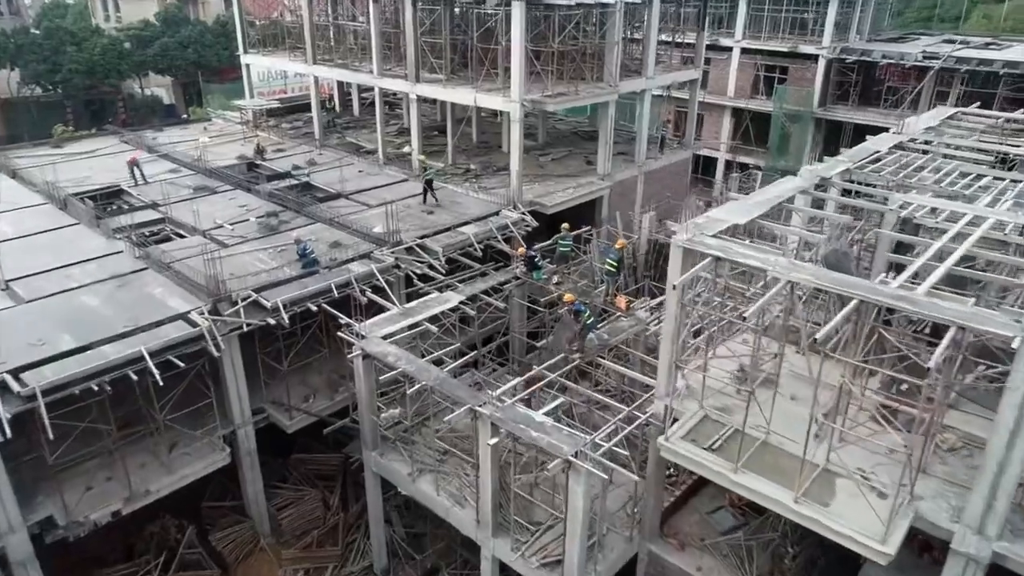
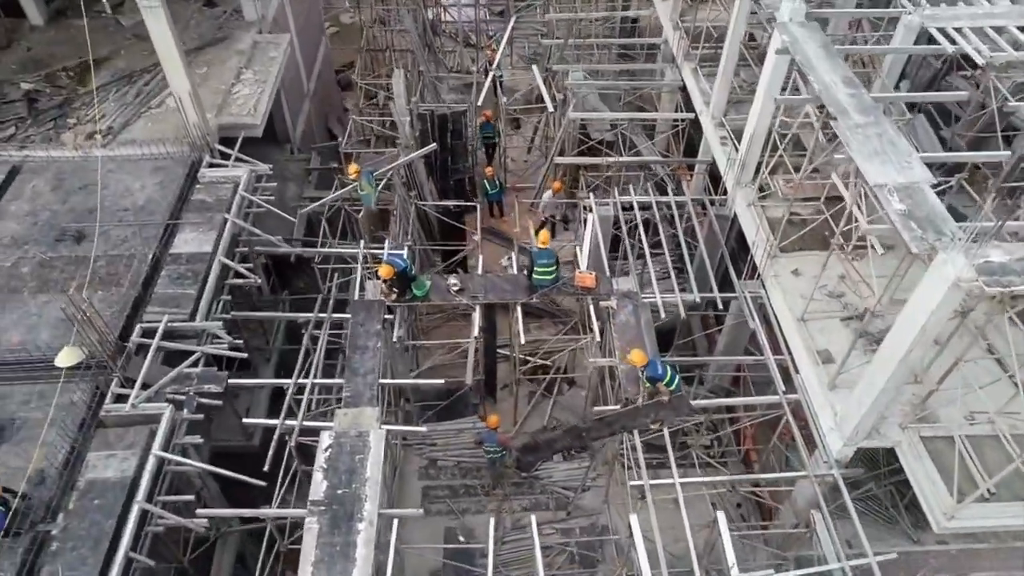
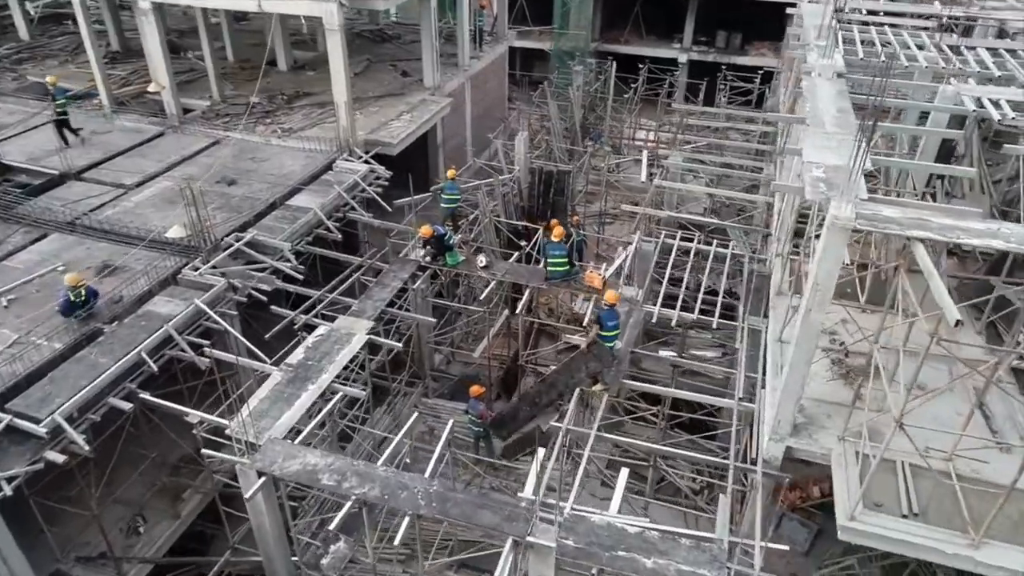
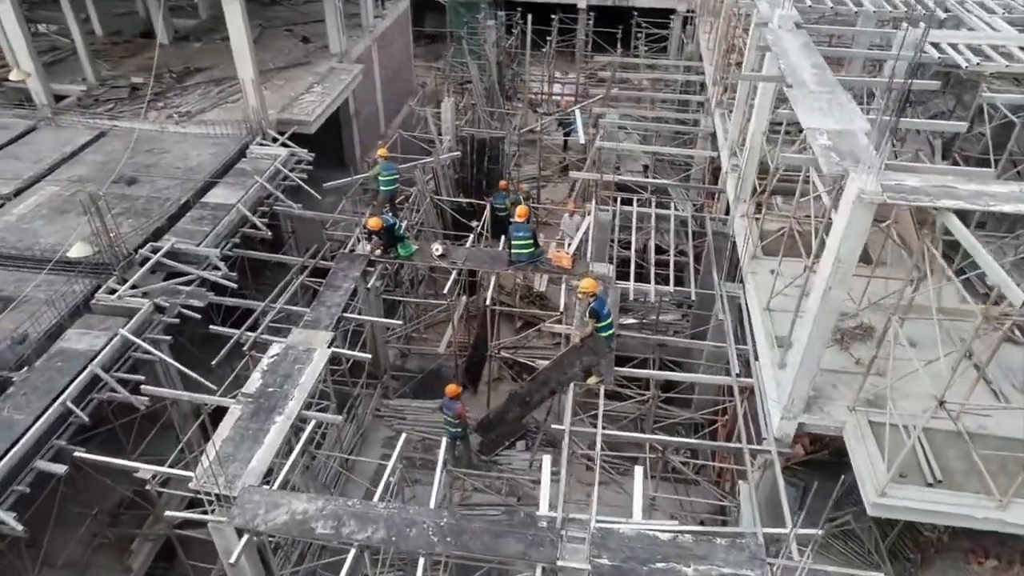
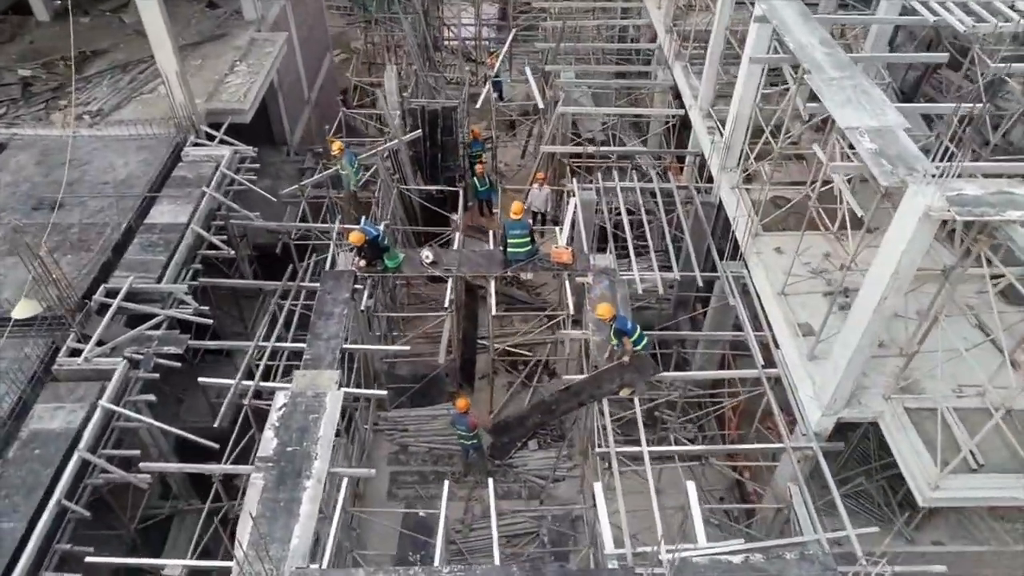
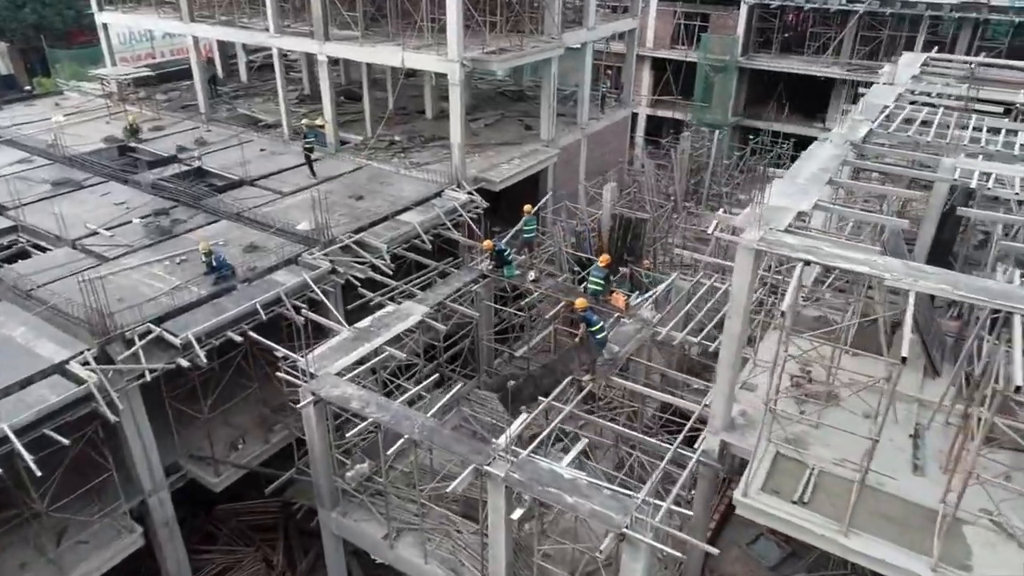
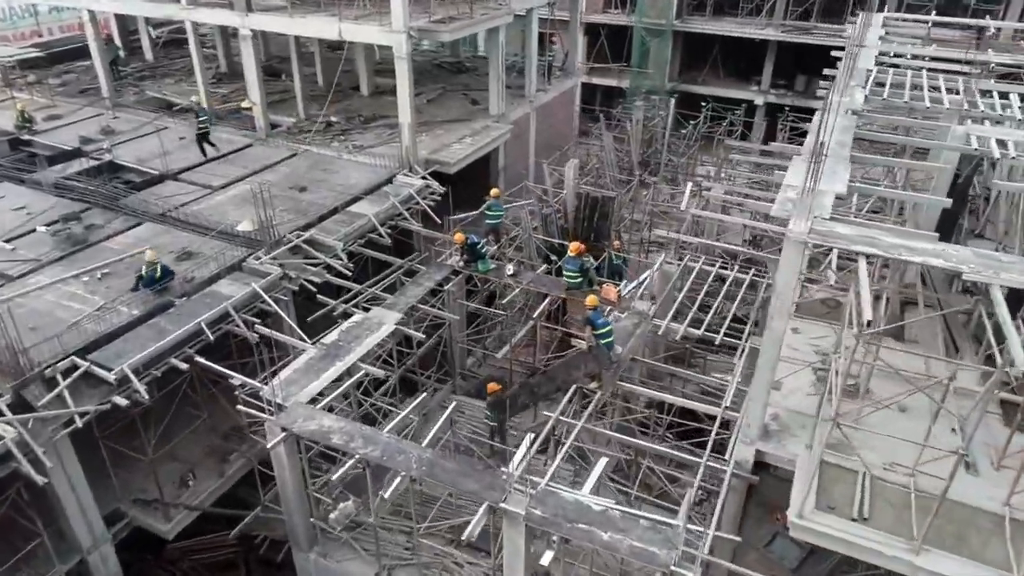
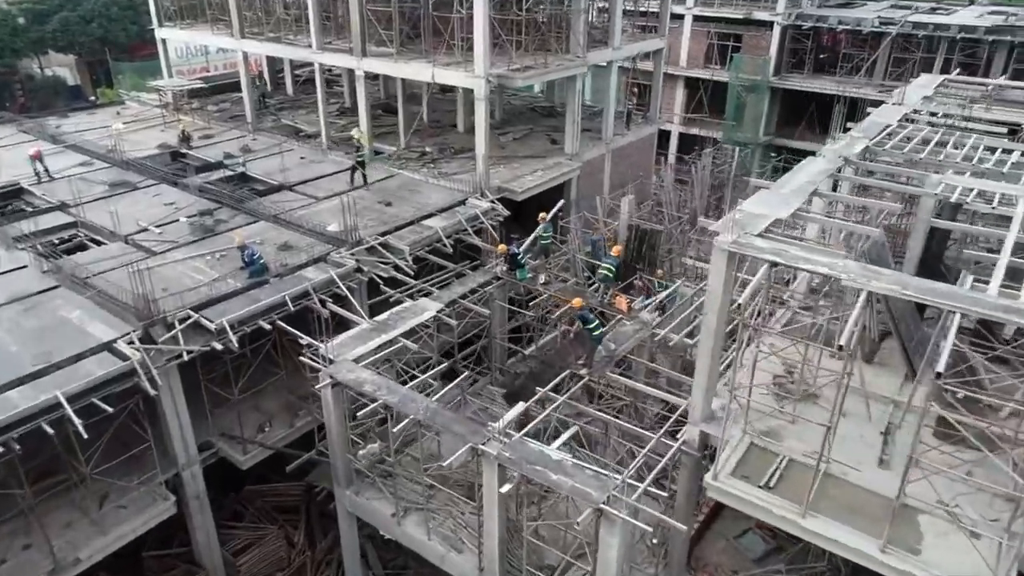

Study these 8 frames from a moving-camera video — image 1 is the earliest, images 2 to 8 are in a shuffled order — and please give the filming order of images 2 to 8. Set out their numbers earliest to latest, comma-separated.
8, 6, 7, 3, 4, 5, 2
